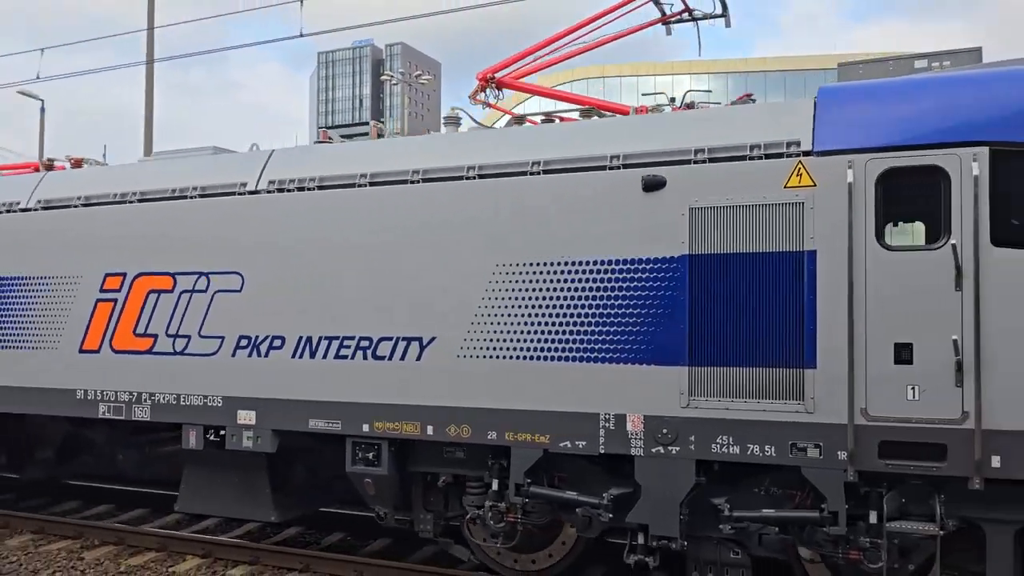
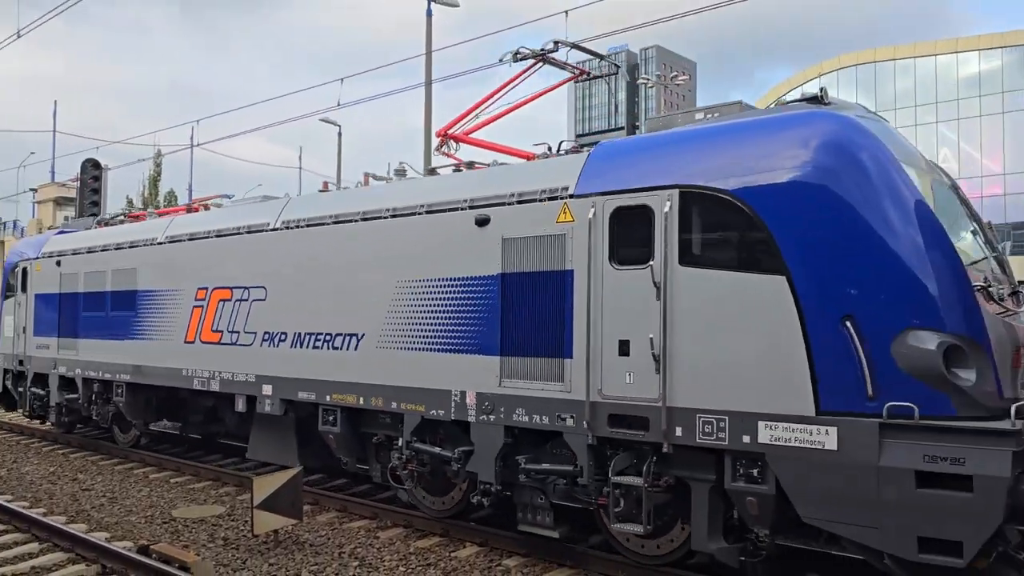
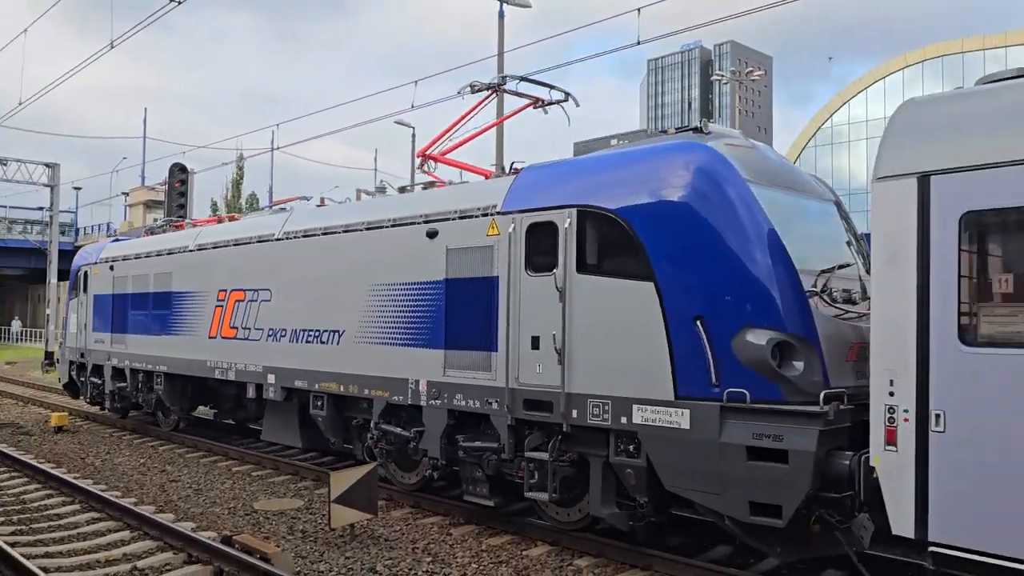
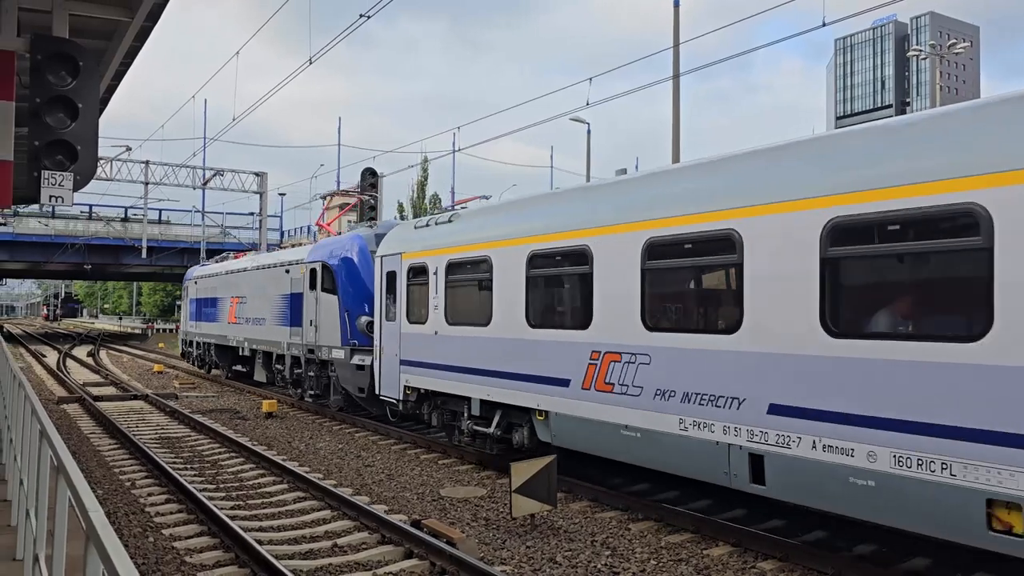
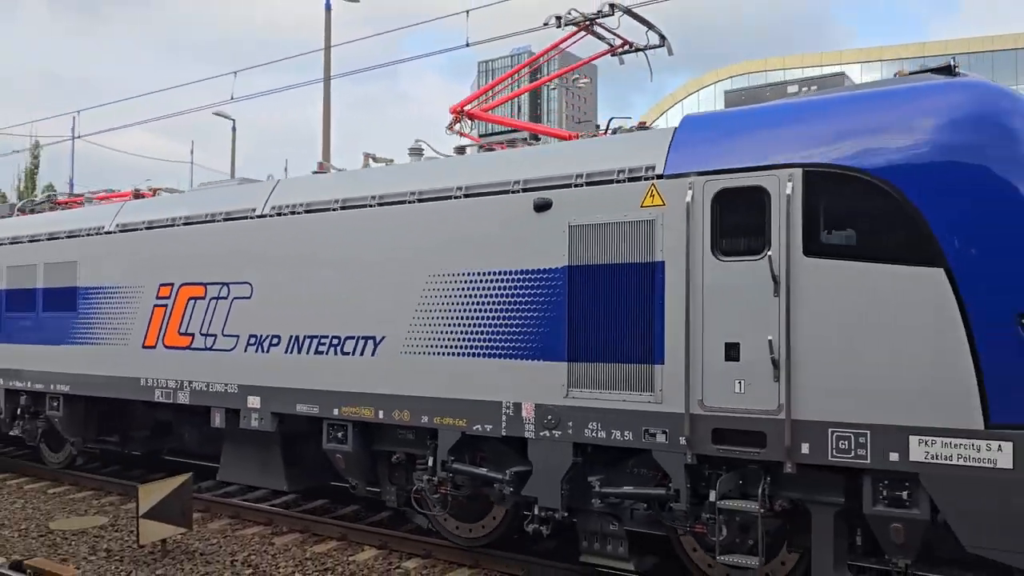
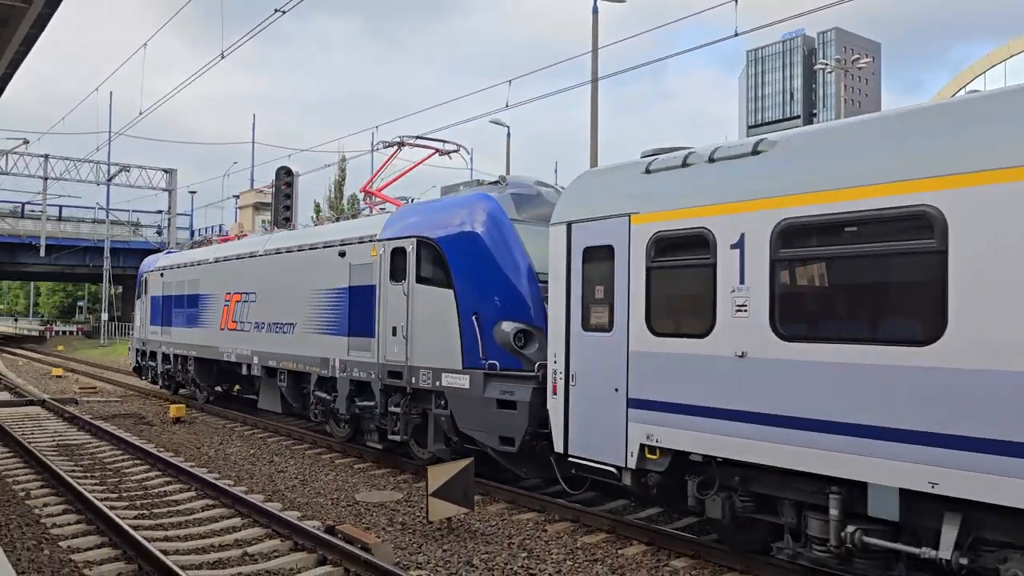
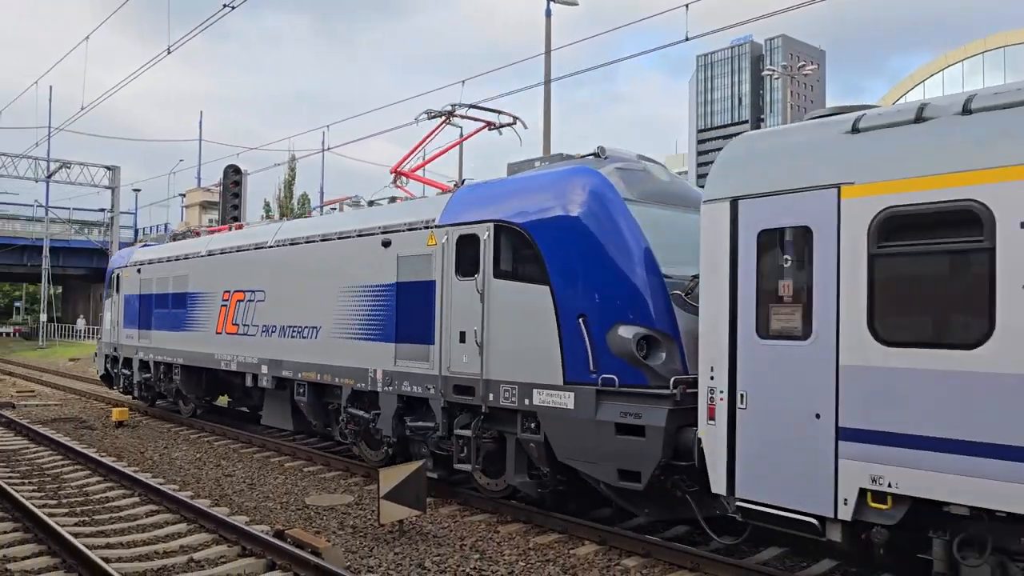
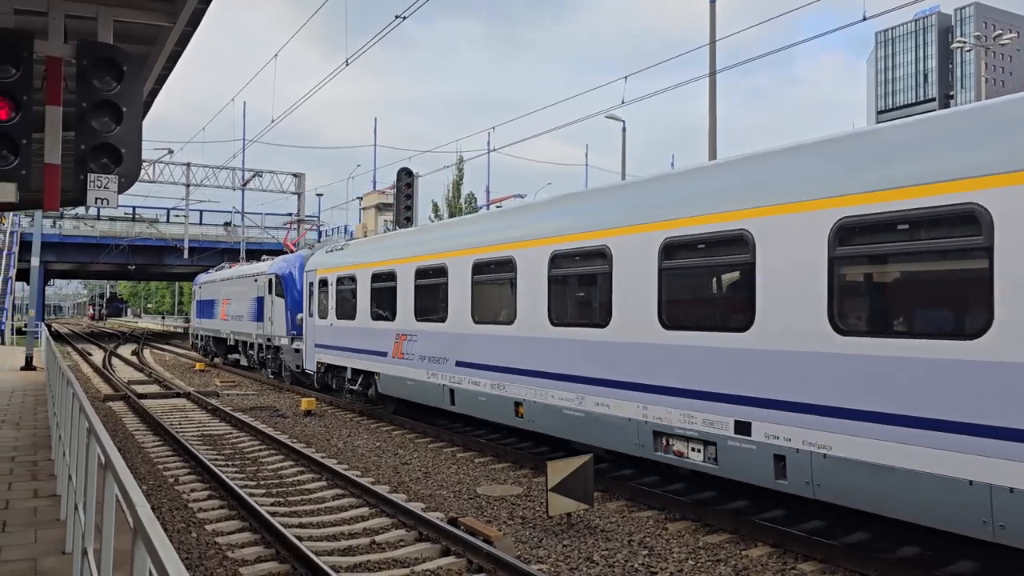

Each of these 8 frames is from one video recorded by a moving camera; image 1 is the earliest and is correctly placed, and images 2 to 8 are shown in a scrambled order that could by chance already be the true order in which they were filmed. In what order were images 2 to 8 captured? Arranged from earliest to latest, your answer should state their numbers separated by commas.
5, 2, 3, 7, 6, 4, 8
